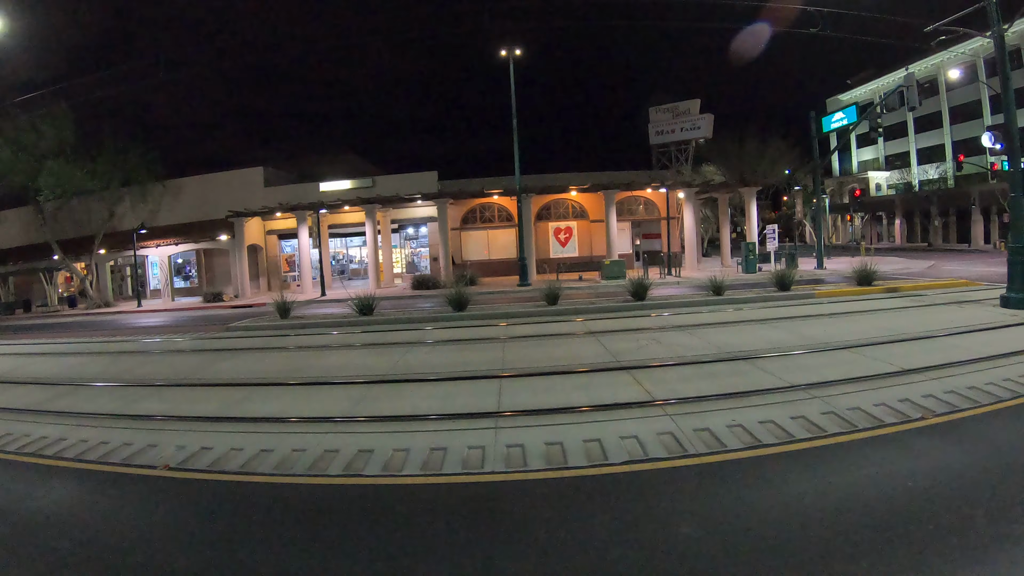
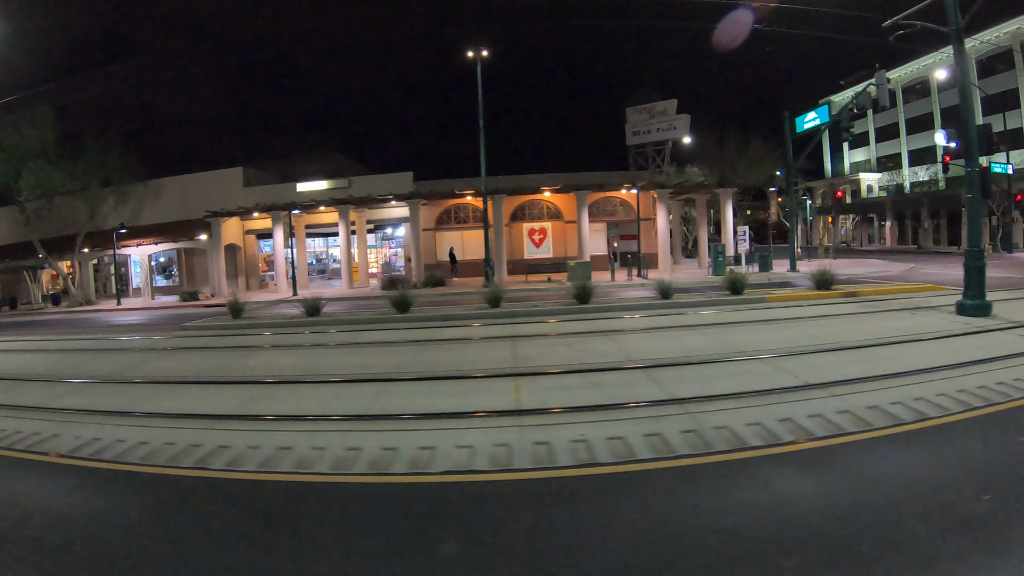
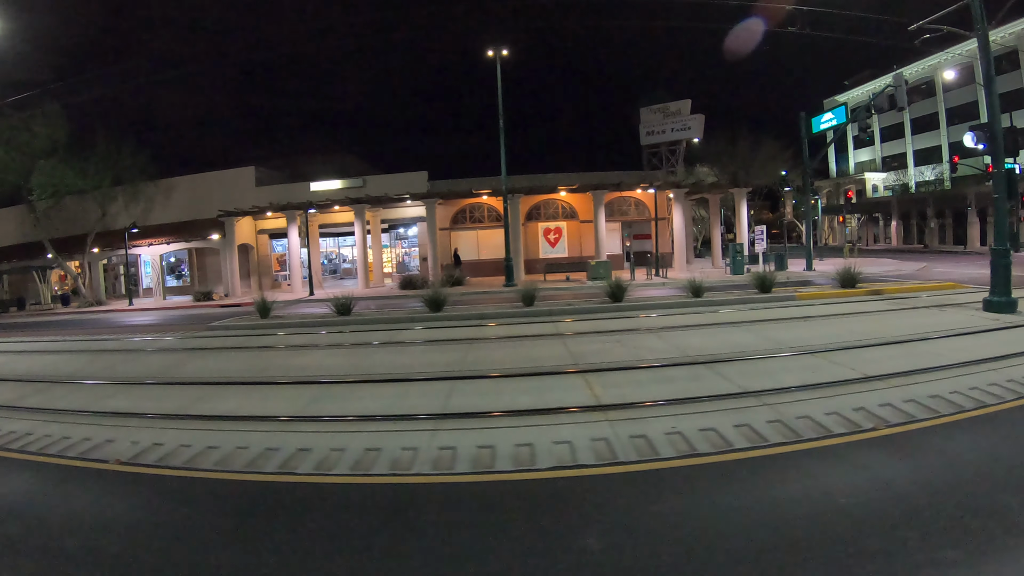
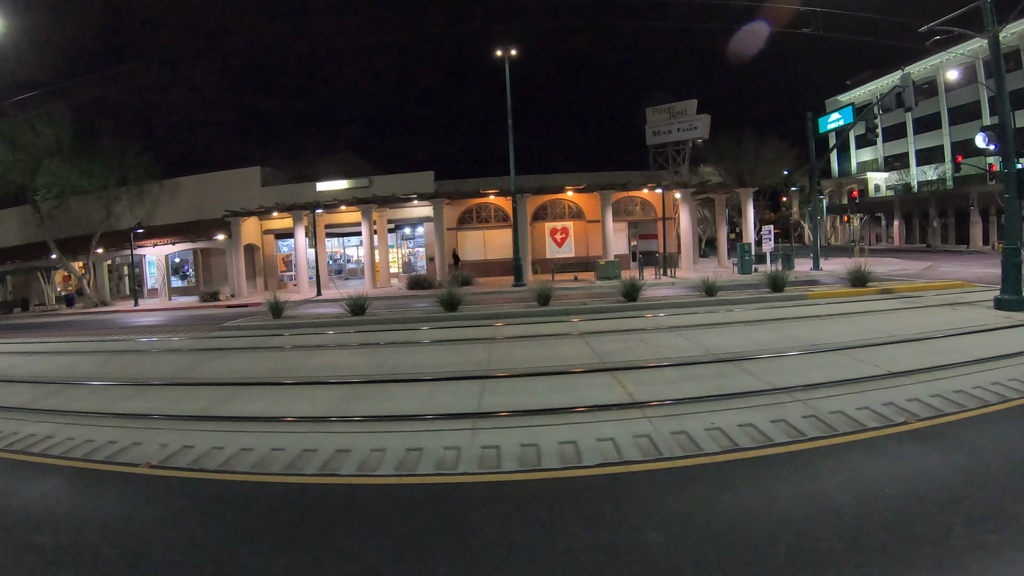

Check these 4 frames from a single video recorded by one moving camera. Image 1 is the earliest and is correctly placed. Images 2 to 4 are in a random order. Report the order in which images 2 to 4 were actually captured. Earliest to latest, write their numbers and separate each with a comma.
4, 3, 2
